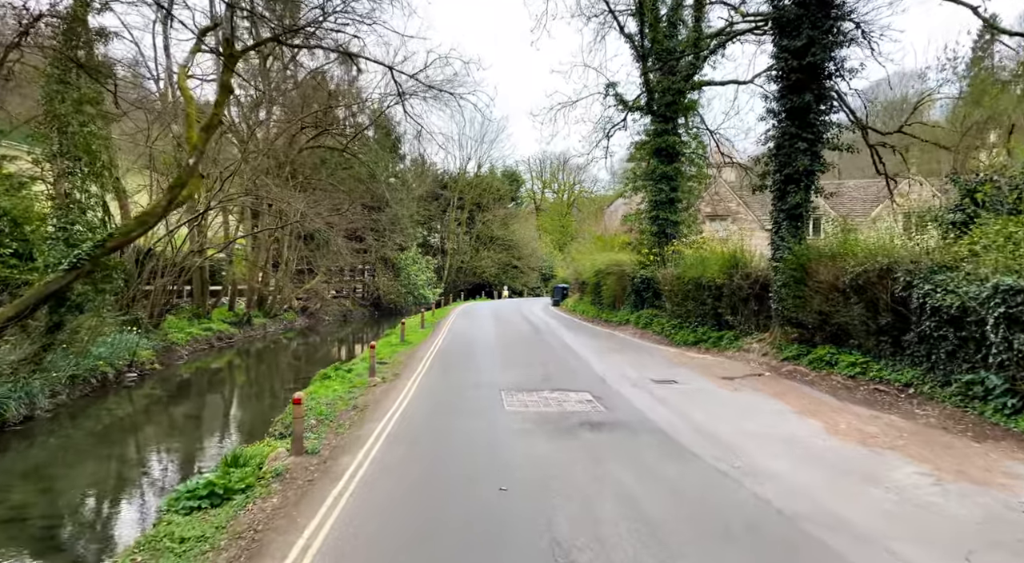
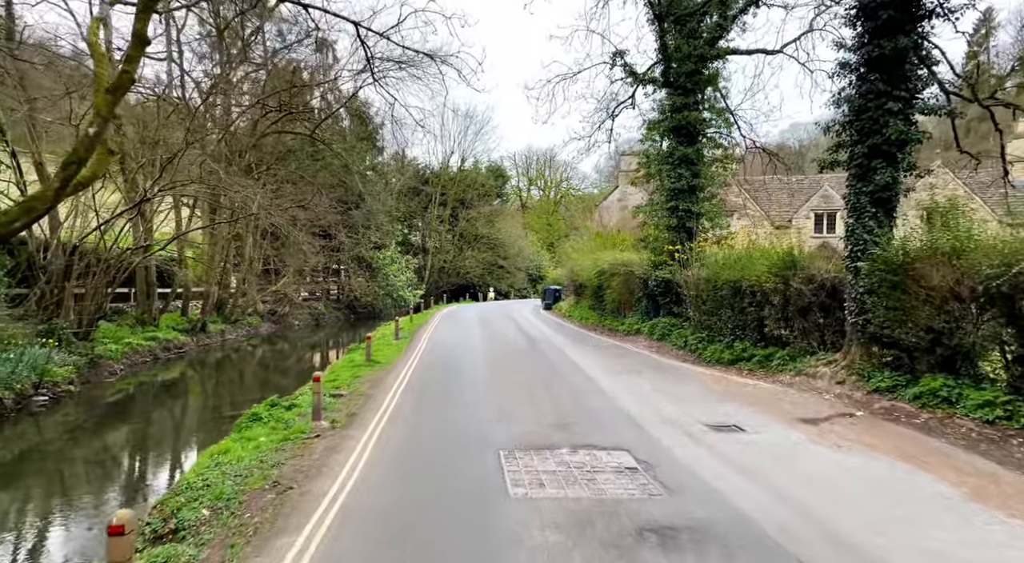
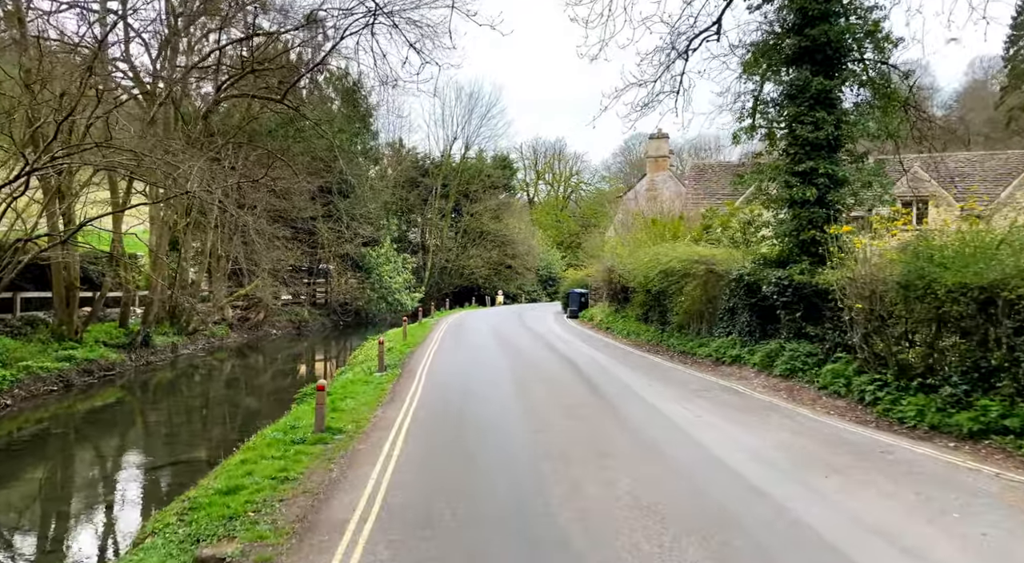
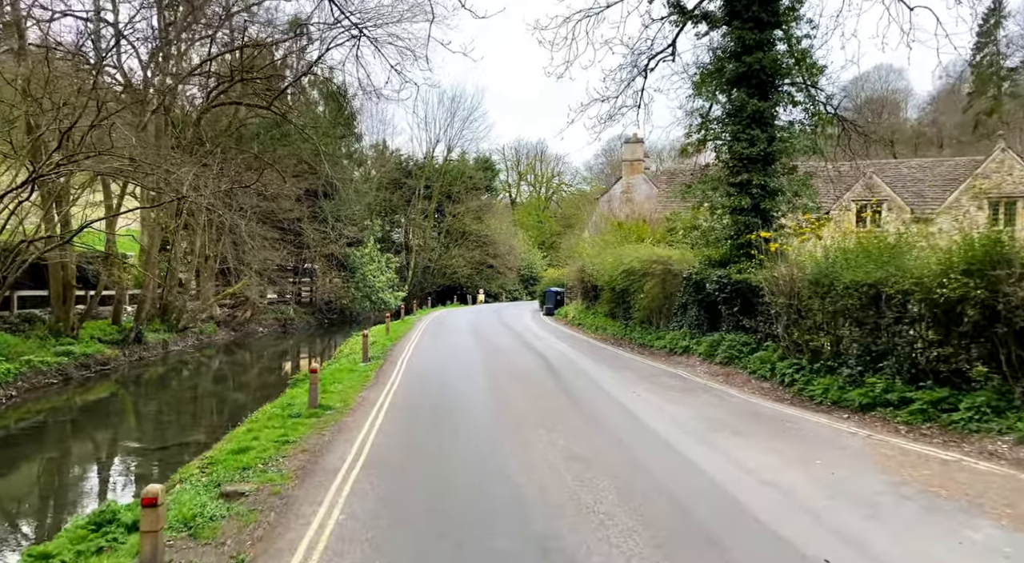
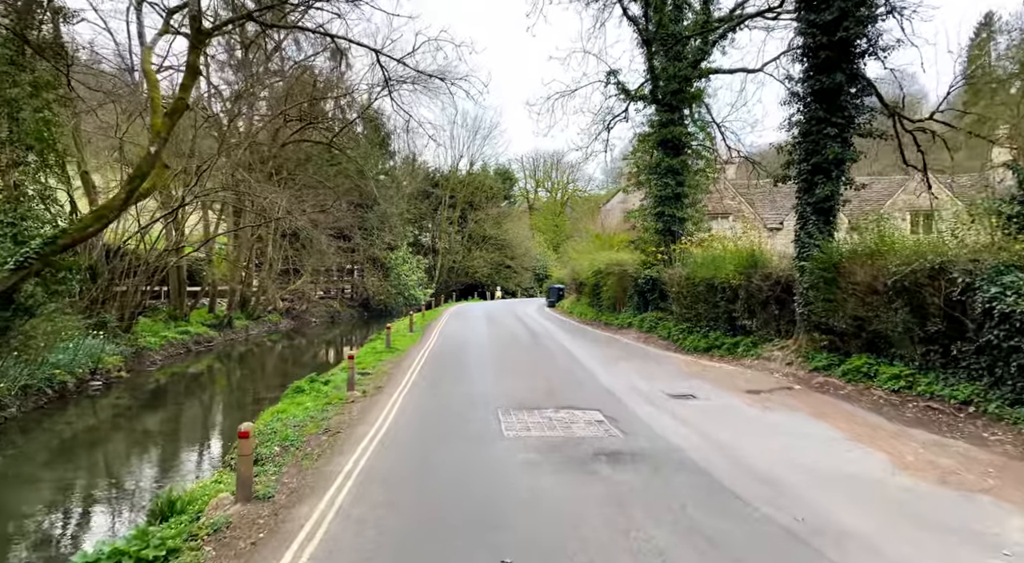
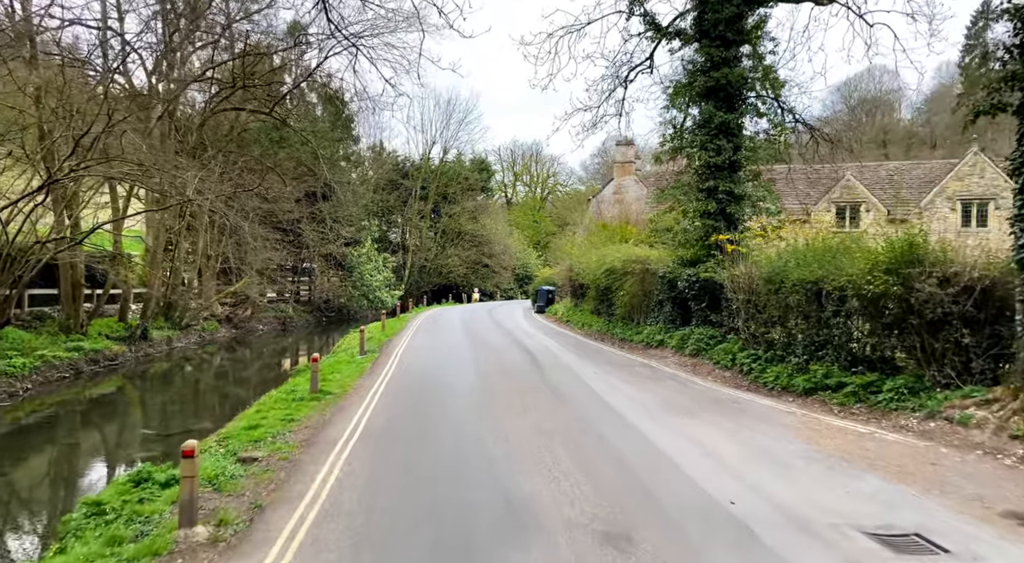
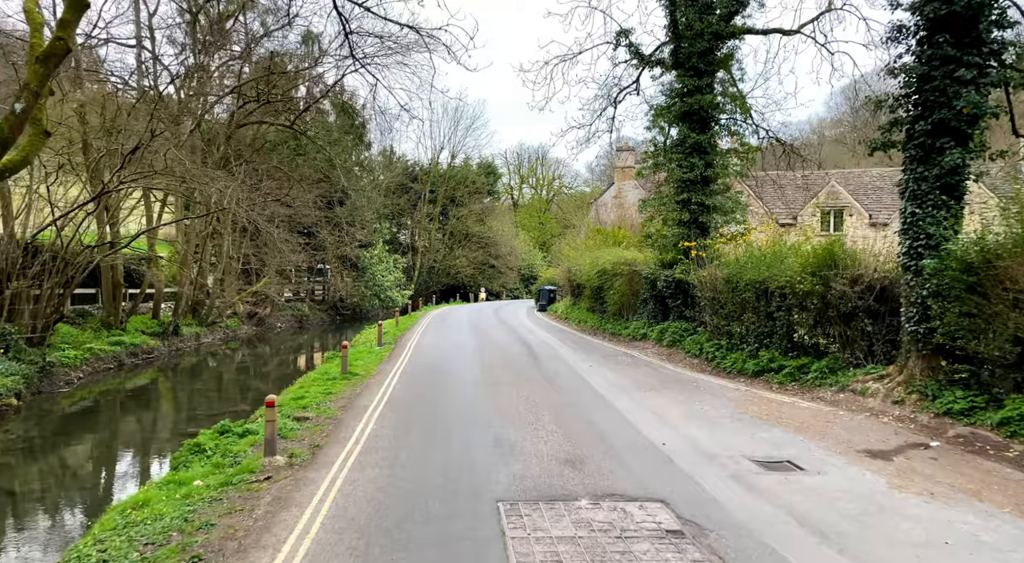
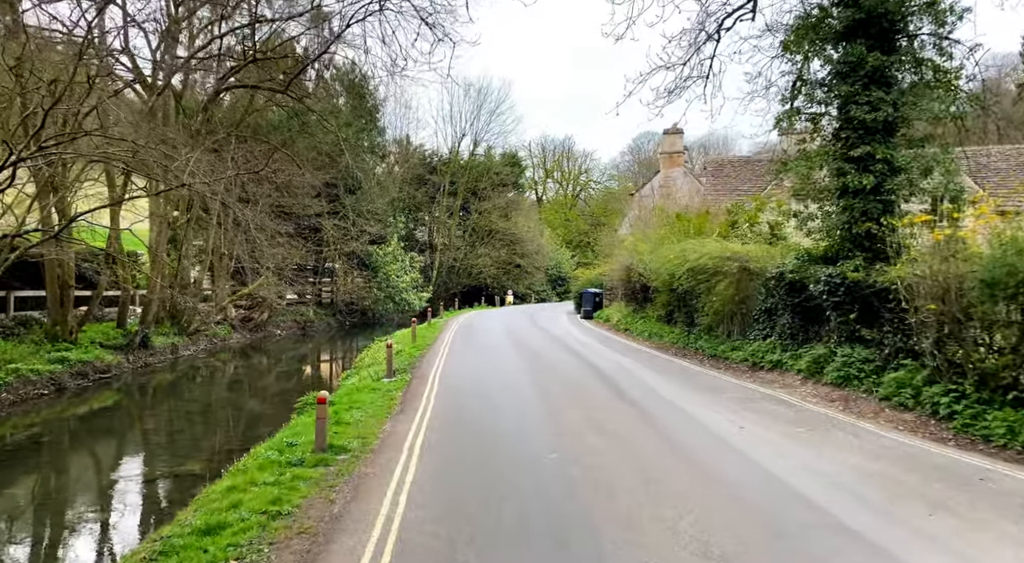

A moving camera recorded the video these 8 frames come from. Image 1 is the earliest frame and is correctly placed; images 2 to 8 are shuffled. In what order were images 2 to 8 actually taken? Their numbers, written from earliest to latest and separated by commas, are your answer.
5, 2, 7, 6, 4, 3, 8
